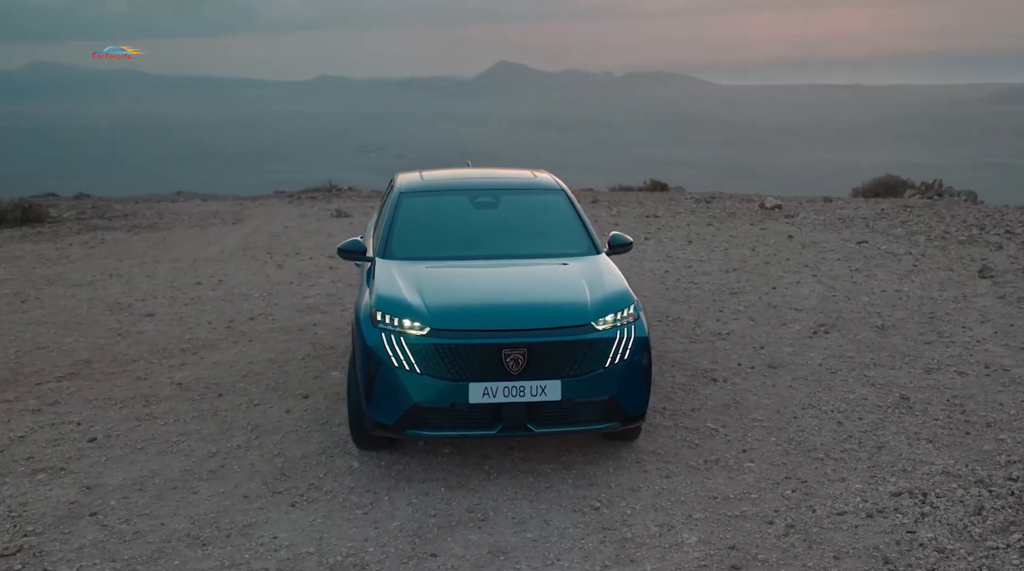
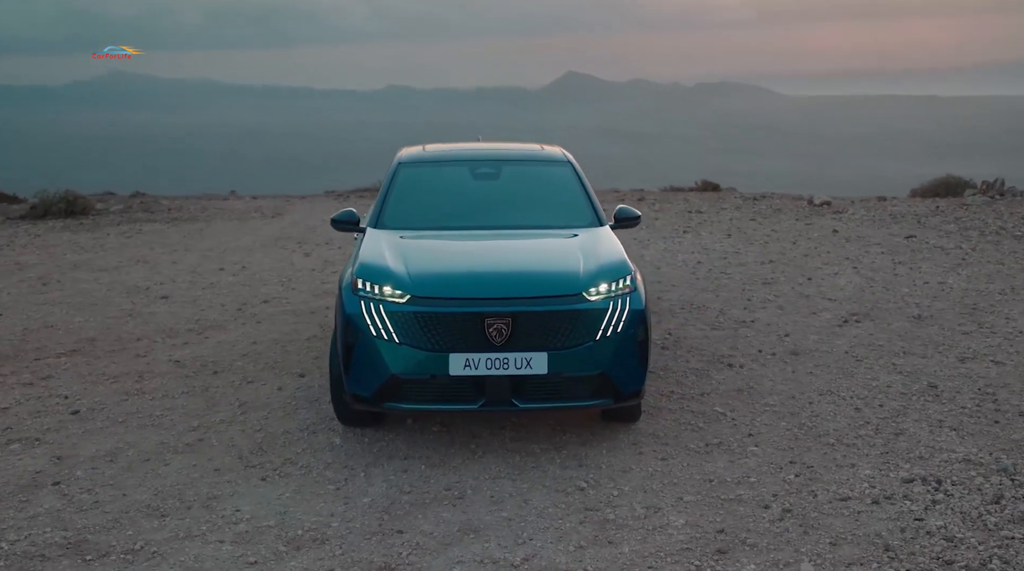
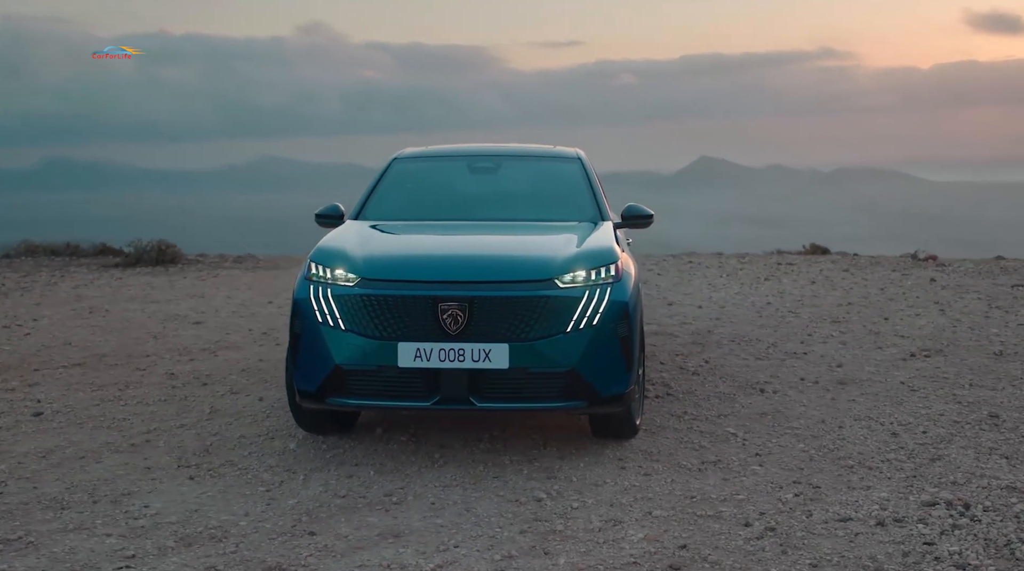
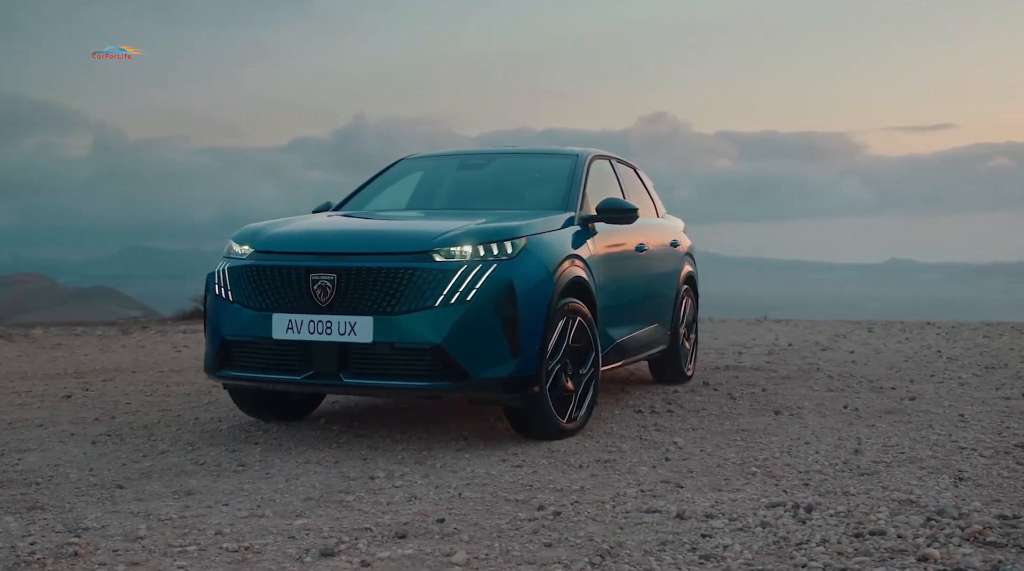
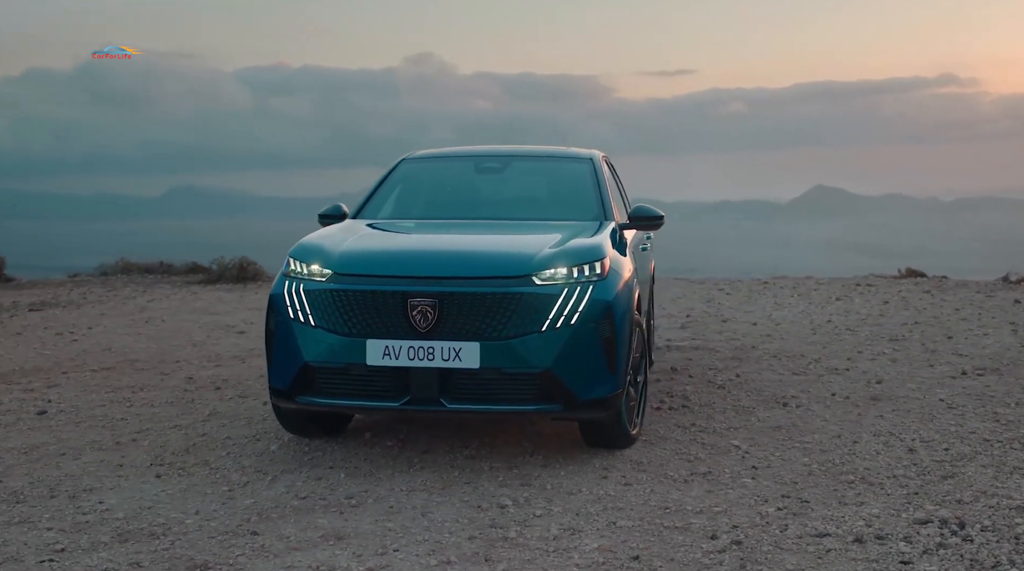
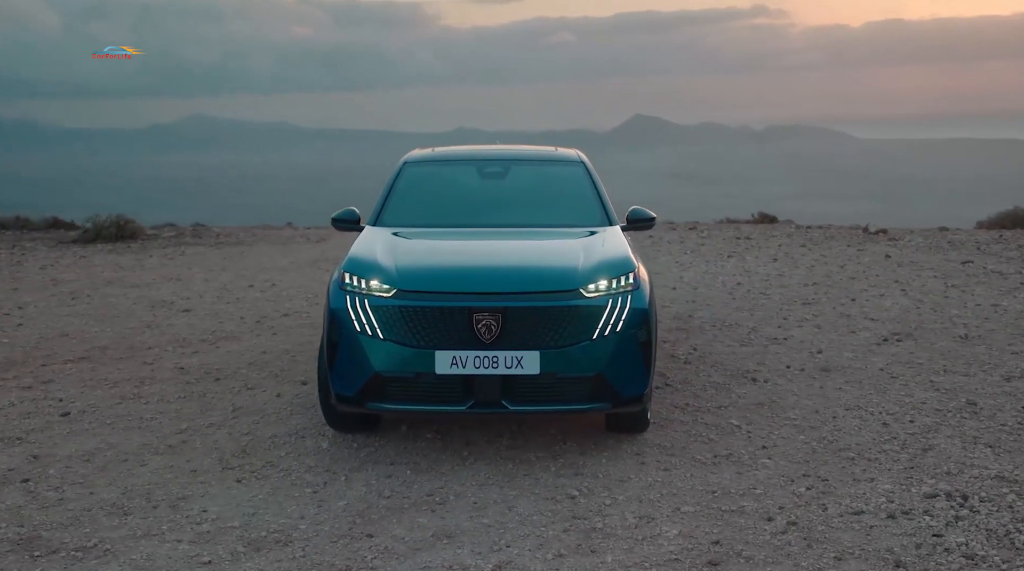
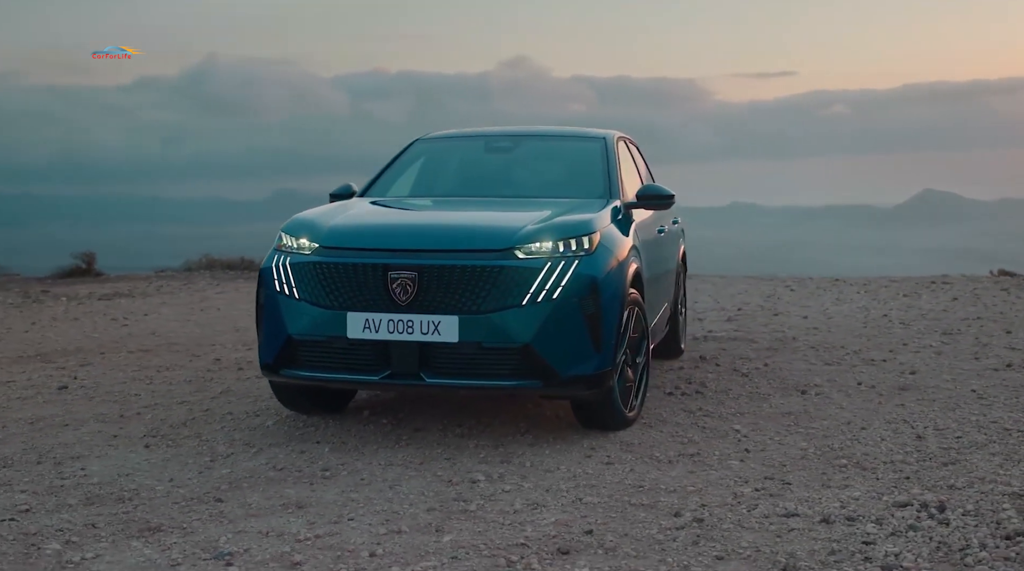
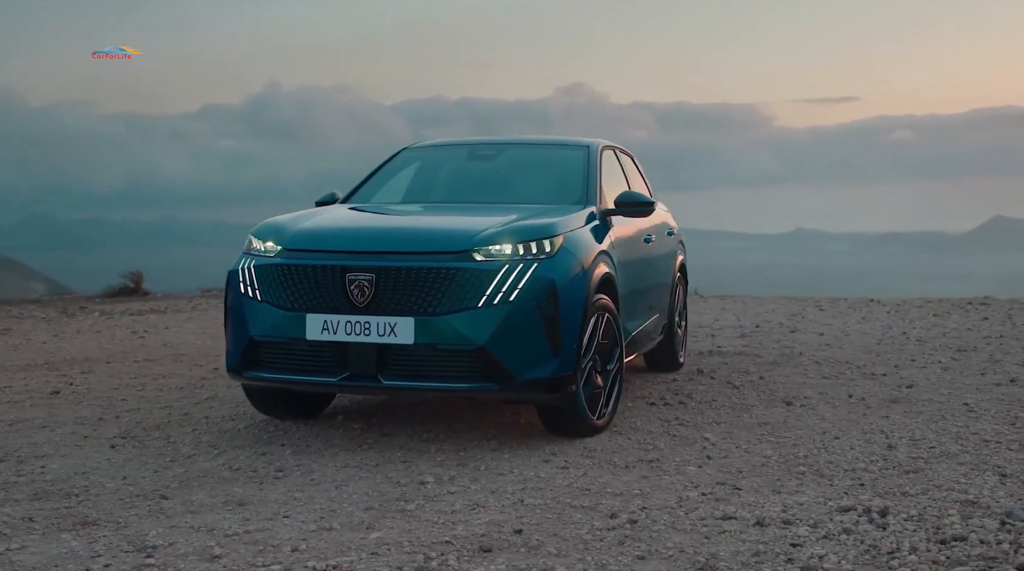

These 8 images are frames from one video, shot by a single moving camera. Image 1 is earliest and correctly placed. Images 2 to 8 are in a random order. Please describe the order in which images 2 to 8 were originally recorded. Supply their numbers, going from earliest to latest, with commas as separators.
2, 6, 3, 5, 7, 8, 4
